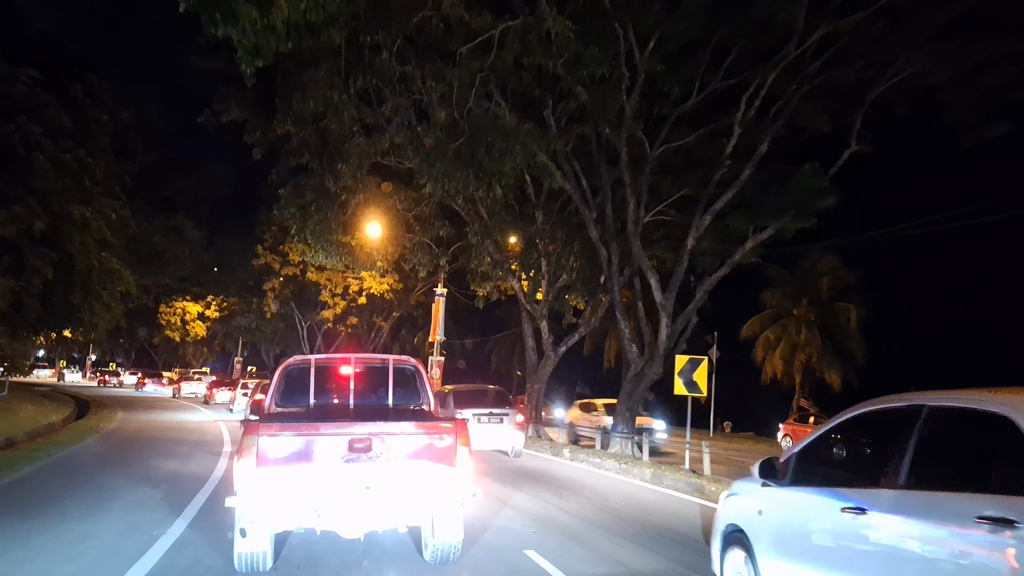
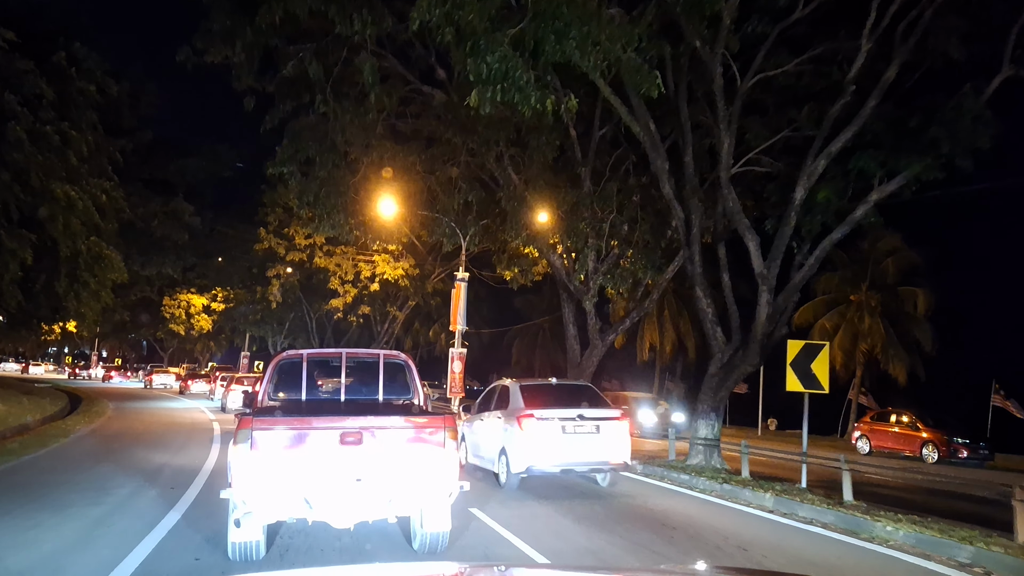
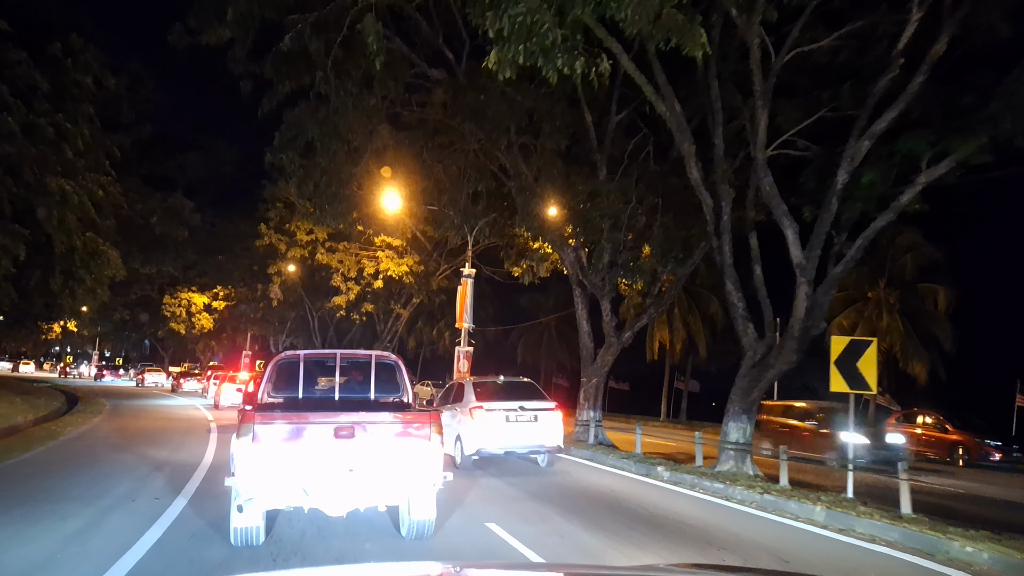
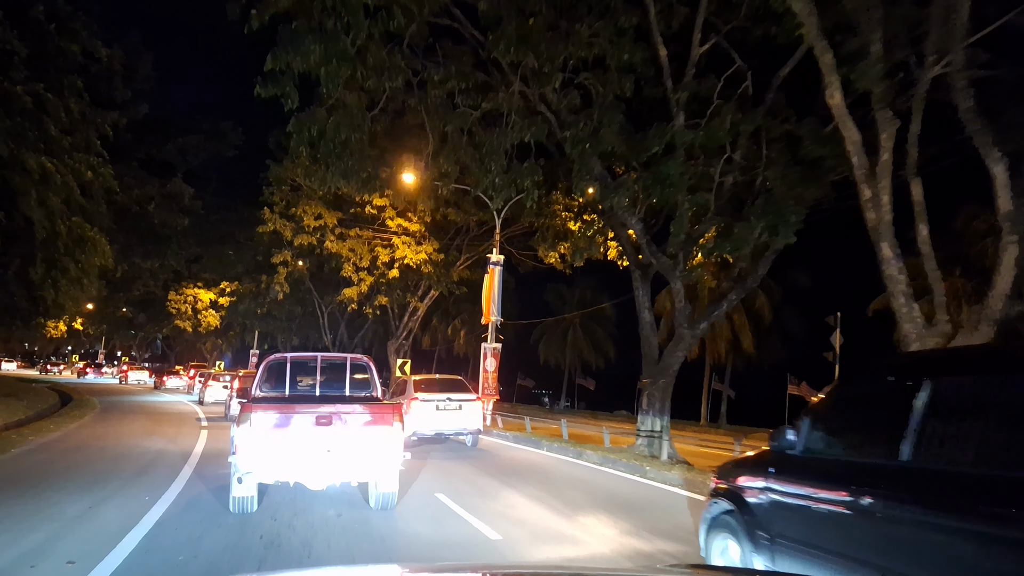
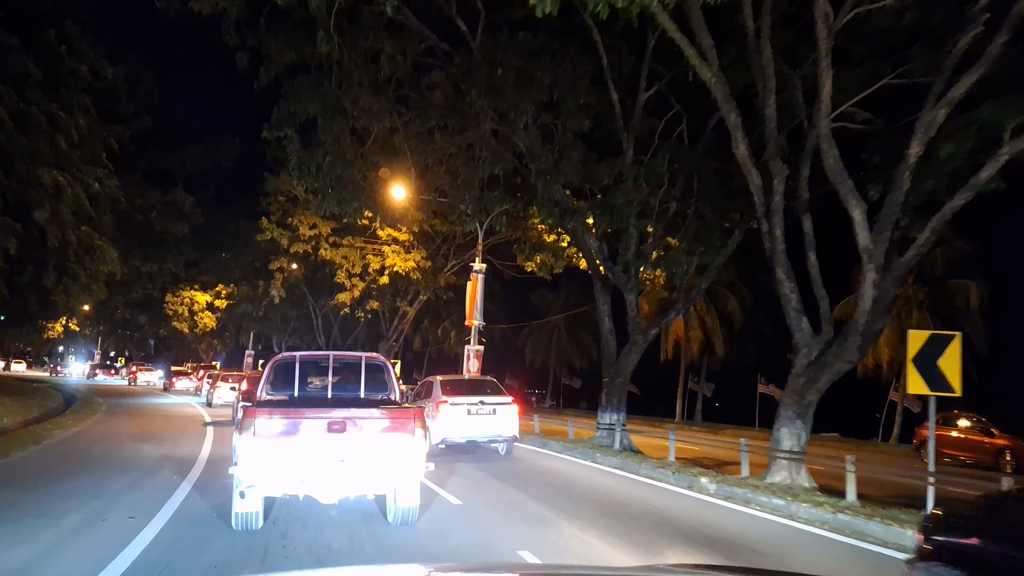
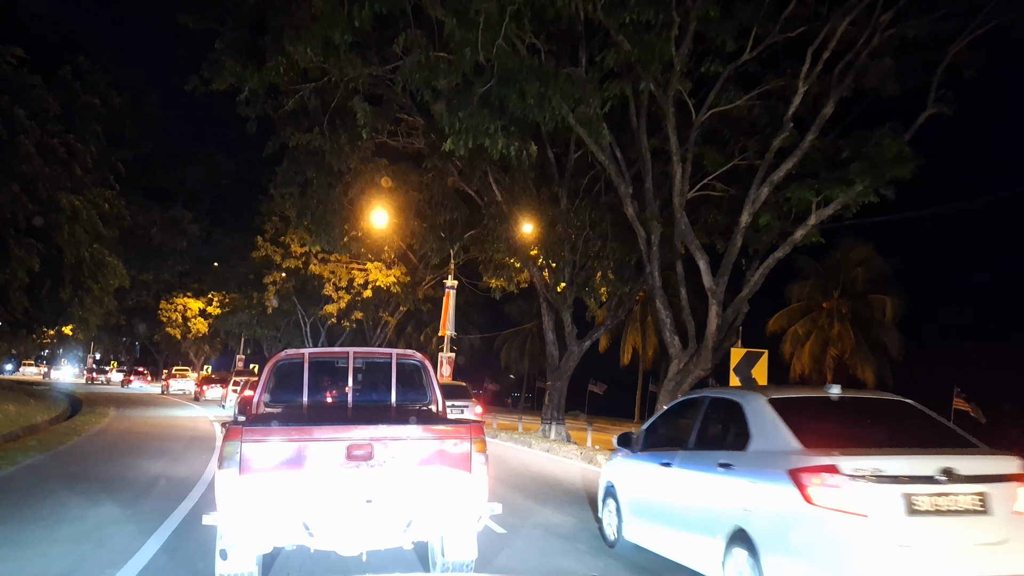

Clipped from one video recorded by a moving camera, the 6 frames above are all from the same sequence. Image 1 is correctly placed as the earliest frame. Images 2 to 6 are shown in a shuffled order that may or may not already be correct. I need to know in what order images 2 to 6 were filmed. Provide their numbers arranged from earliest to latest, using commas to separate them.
6, 2, 3, 5, 4
